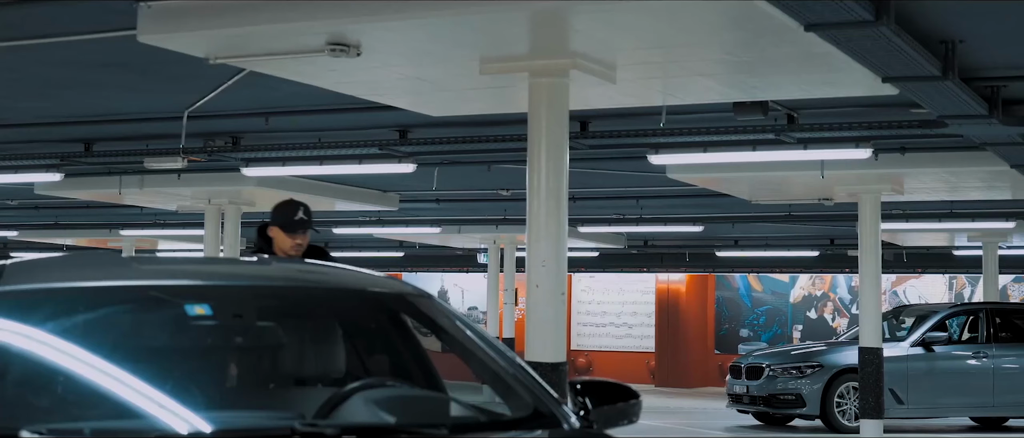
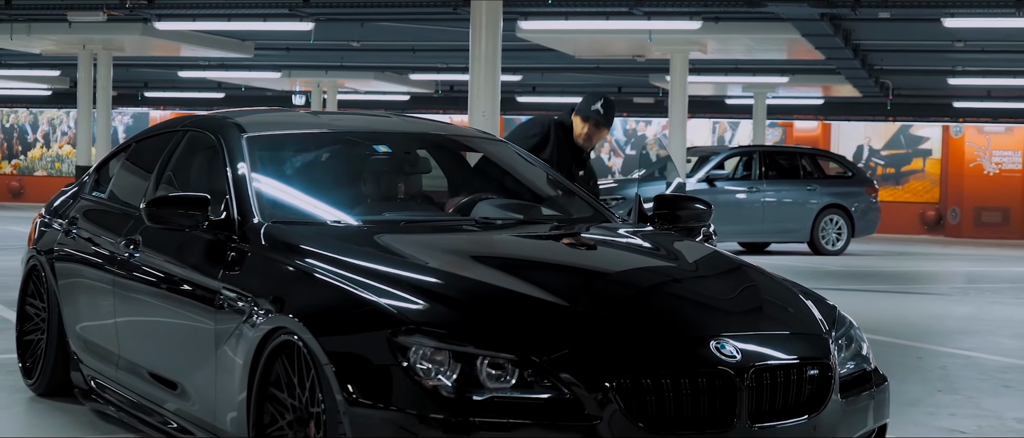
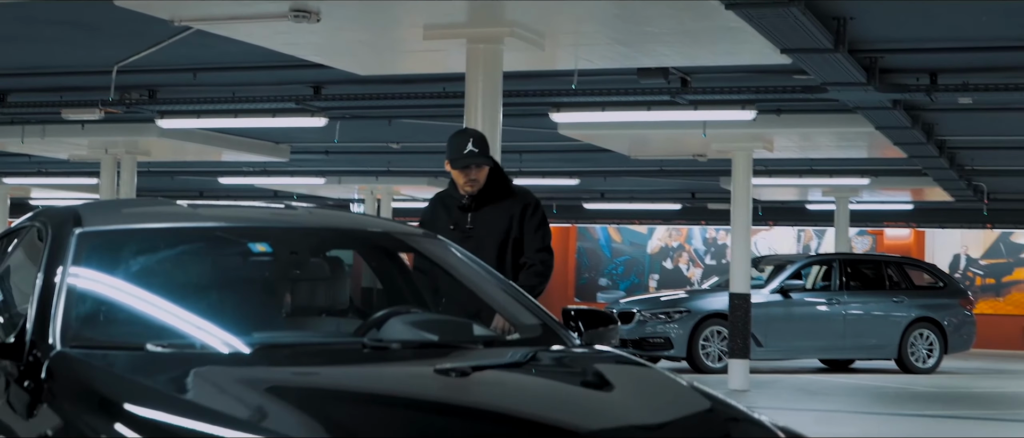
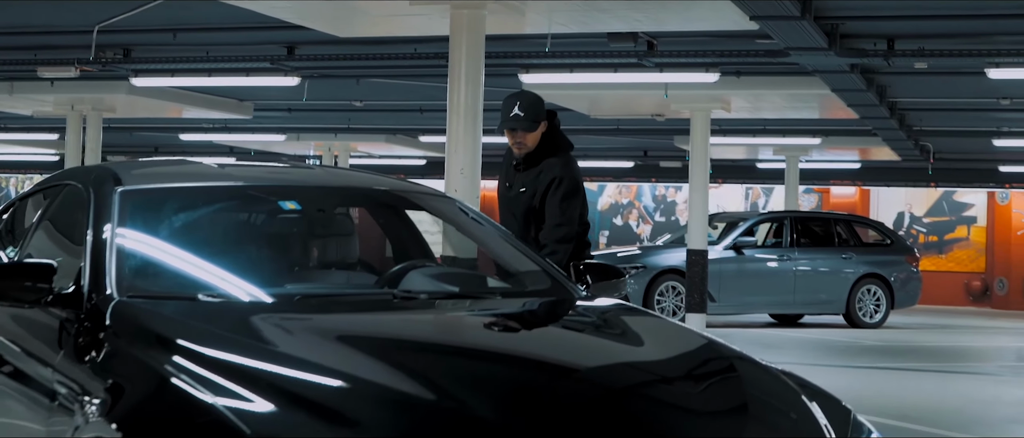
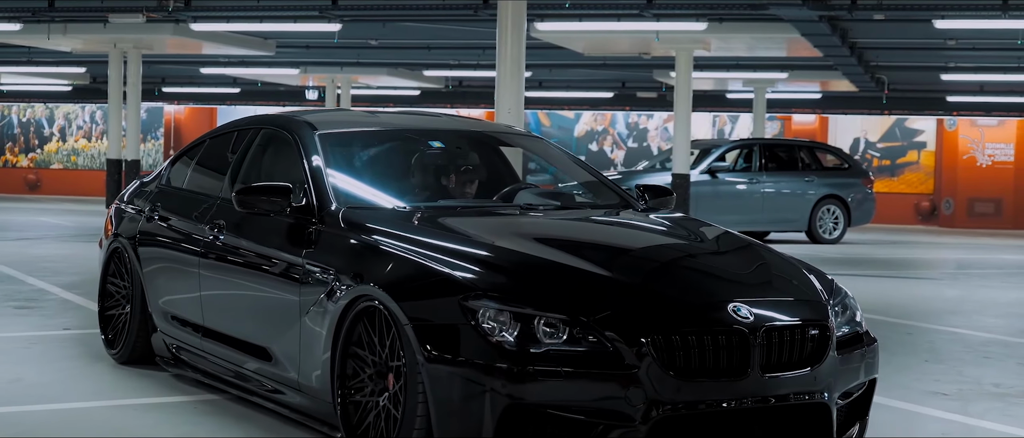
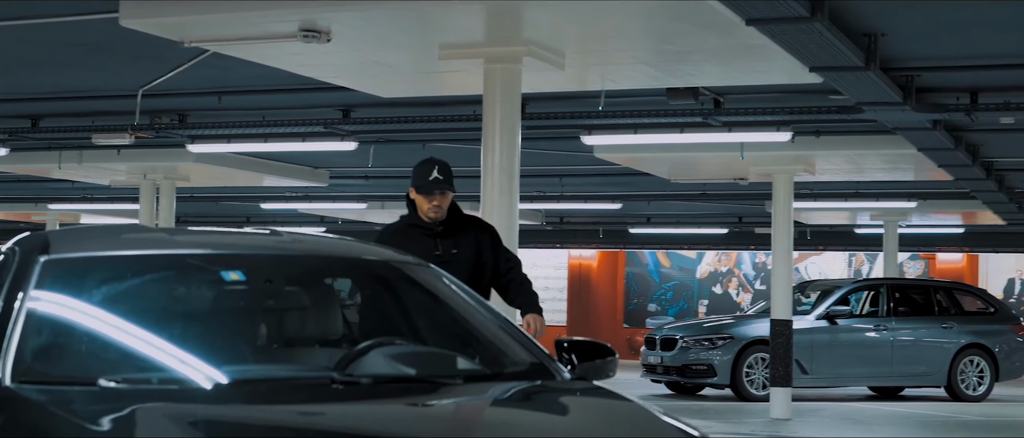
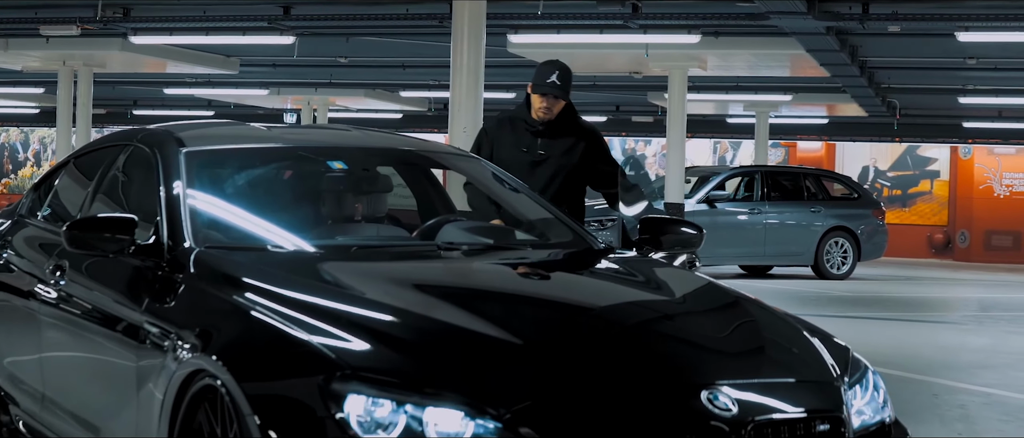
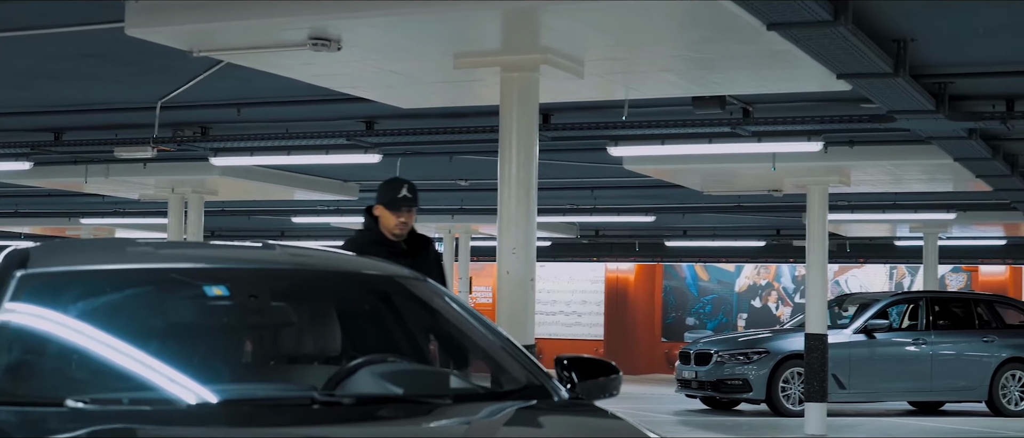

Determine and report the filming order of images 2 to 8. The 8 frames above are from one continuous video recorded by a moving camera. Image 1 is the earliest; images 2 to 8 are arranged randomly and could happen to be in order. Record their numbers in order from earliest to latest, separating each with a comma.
8, 6, 3, 4, 7, 2, 5
